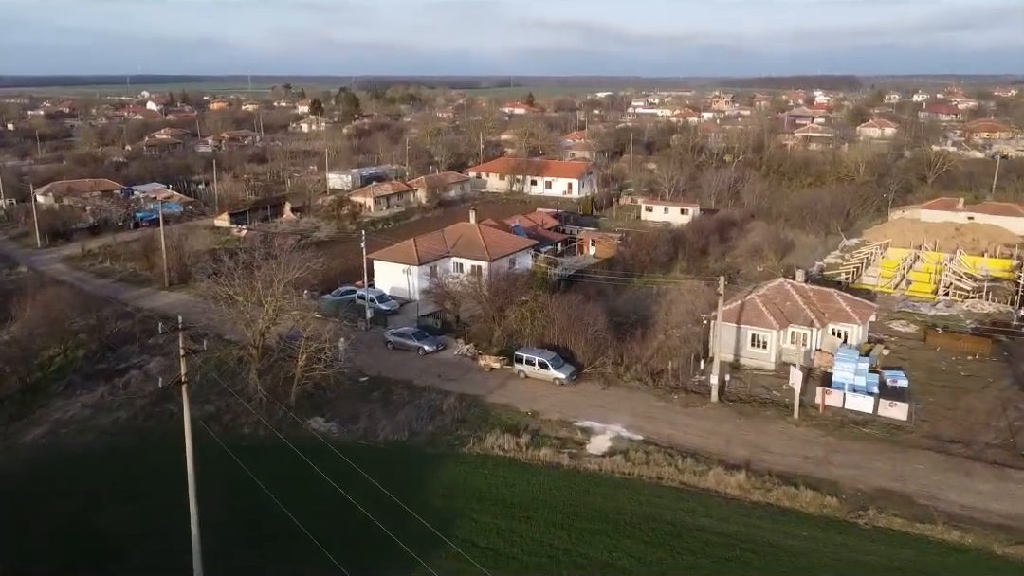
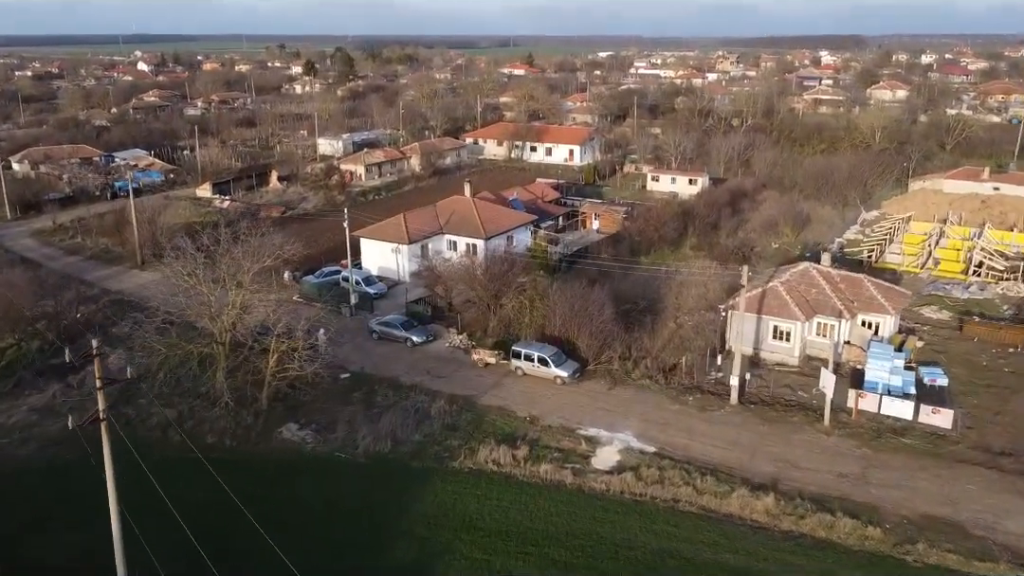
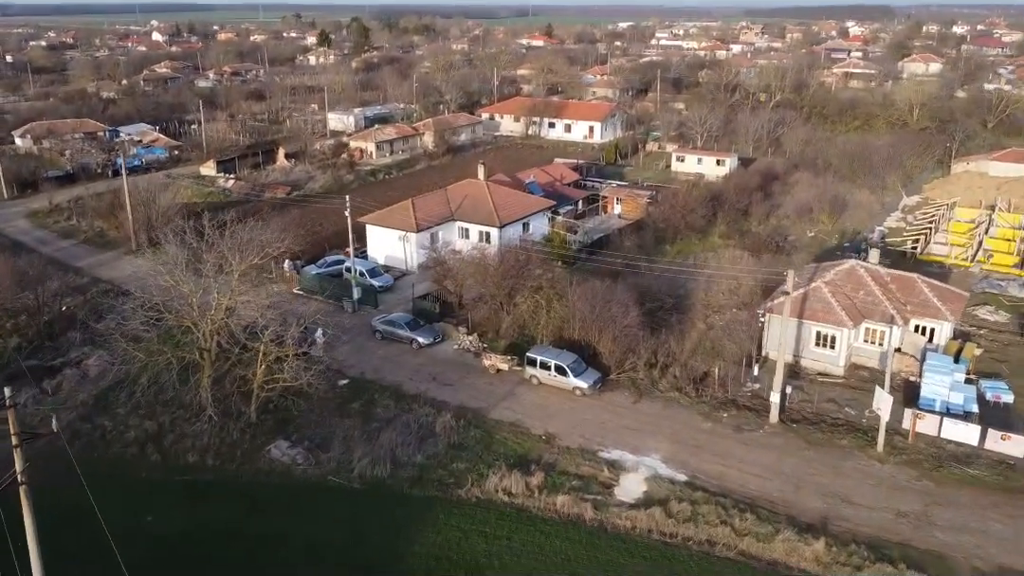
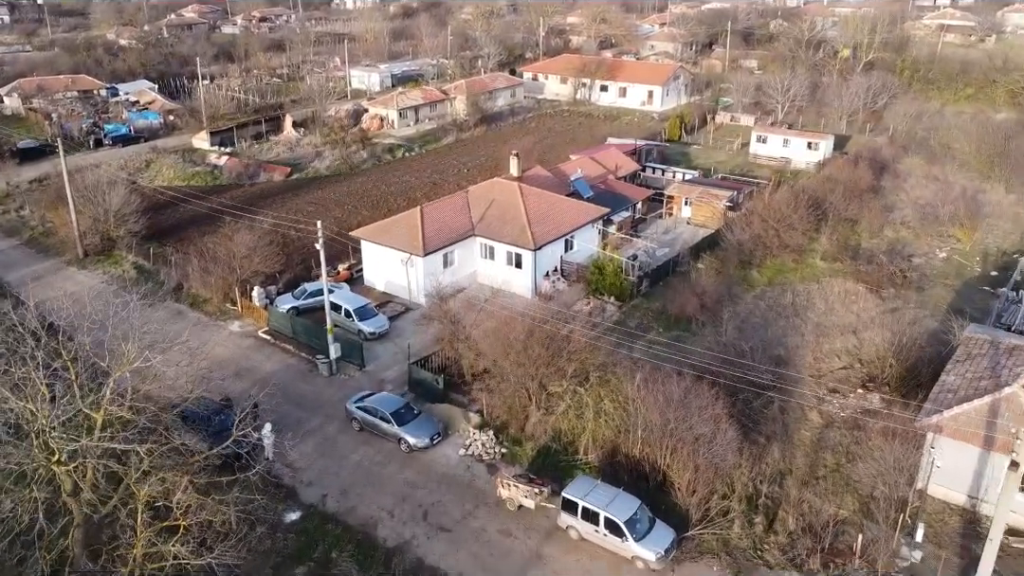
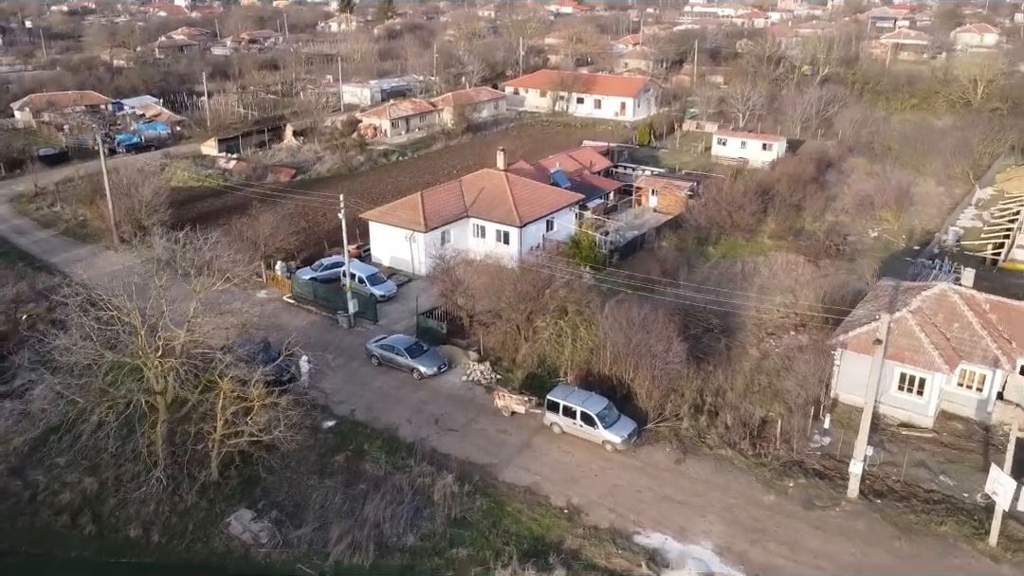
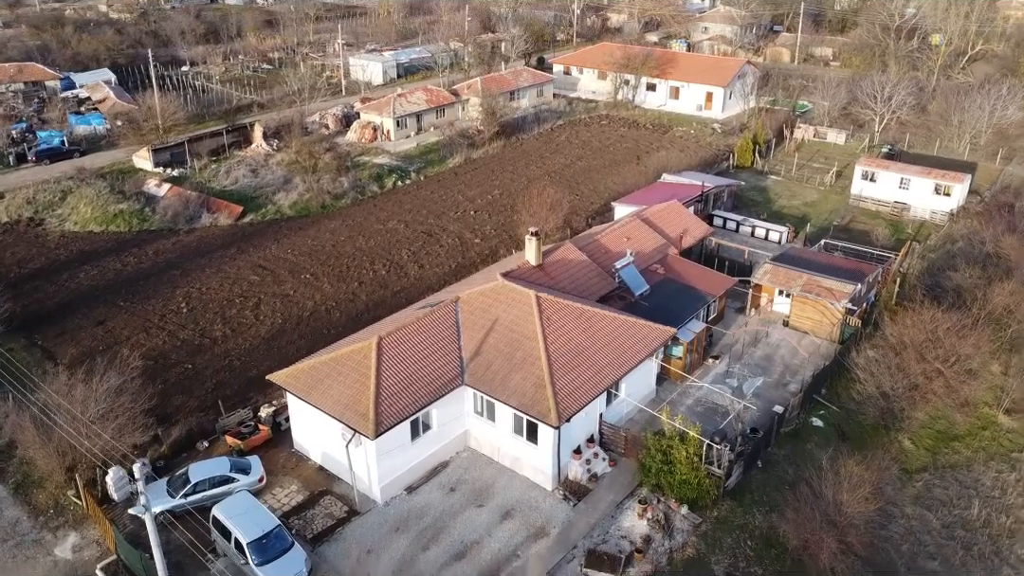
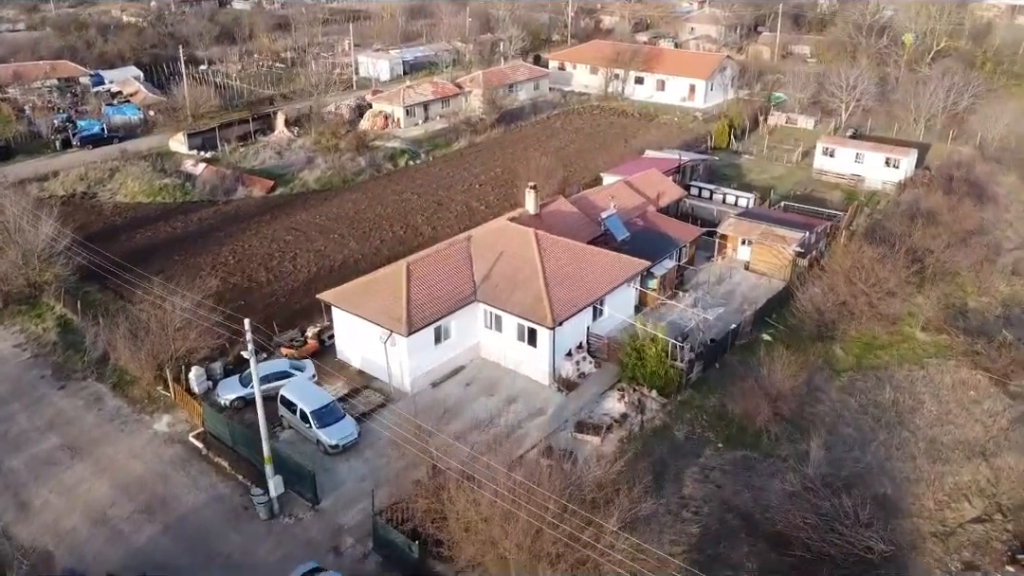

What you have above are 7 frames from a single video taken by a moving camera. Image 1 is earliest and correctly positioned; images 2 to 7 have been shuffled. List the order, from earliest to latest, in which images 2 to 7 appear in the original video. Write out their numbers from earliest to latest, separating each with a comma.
2, 3, 5, 4, 7, 6
